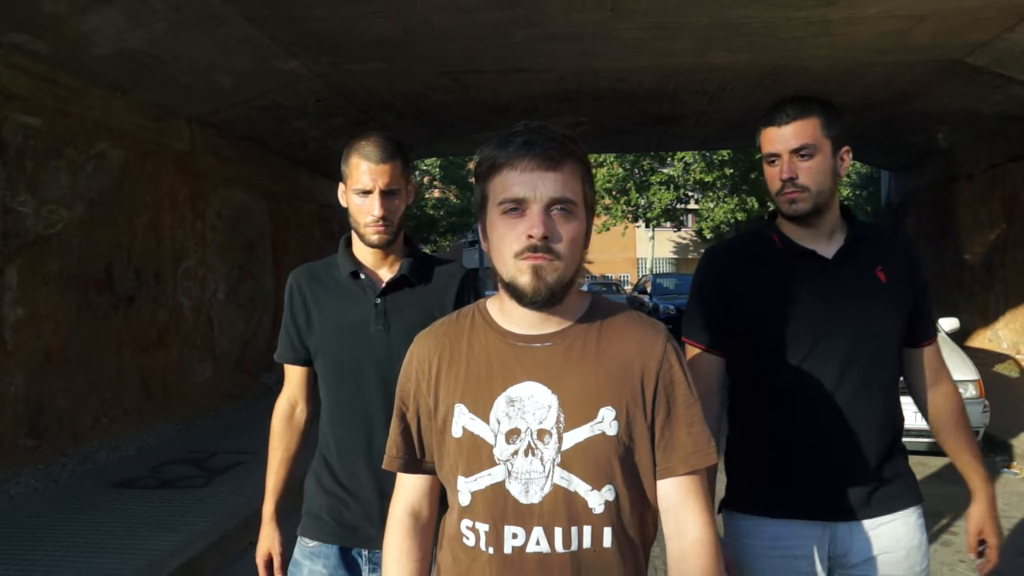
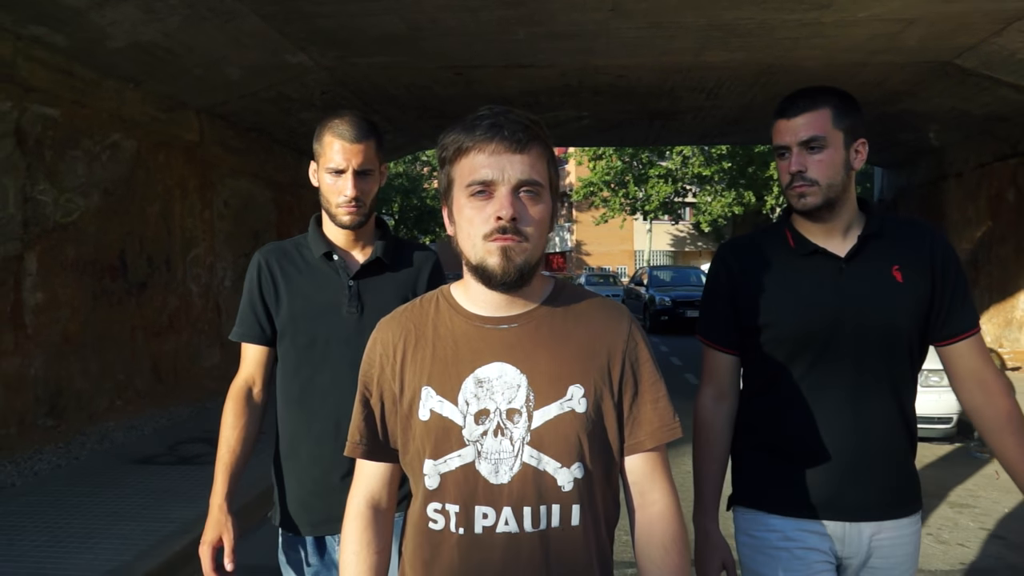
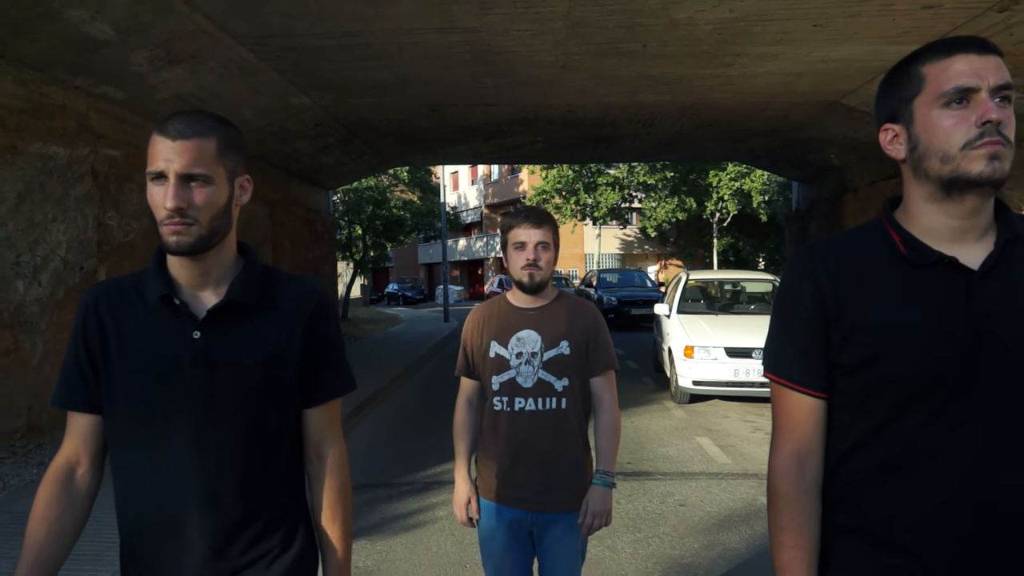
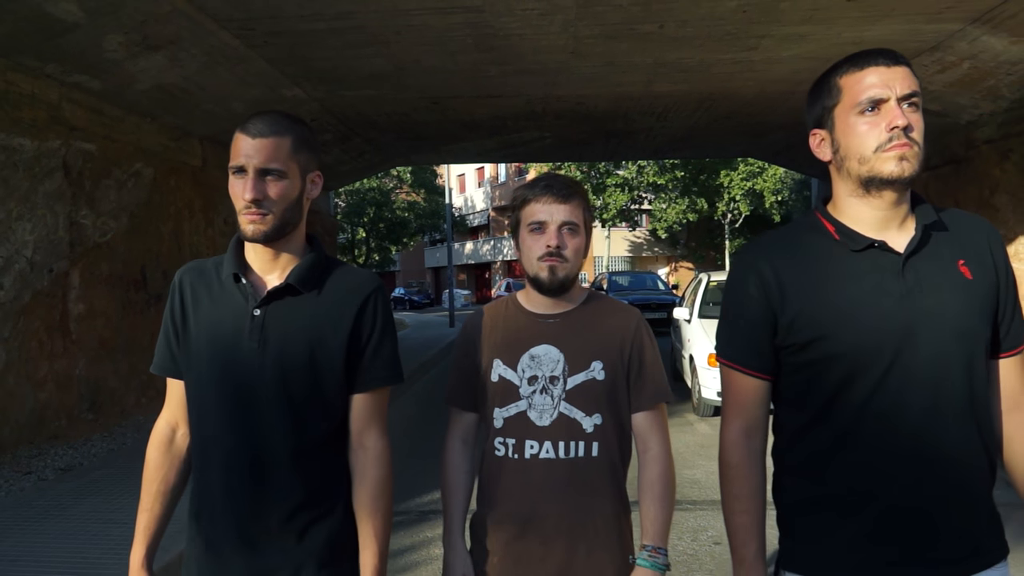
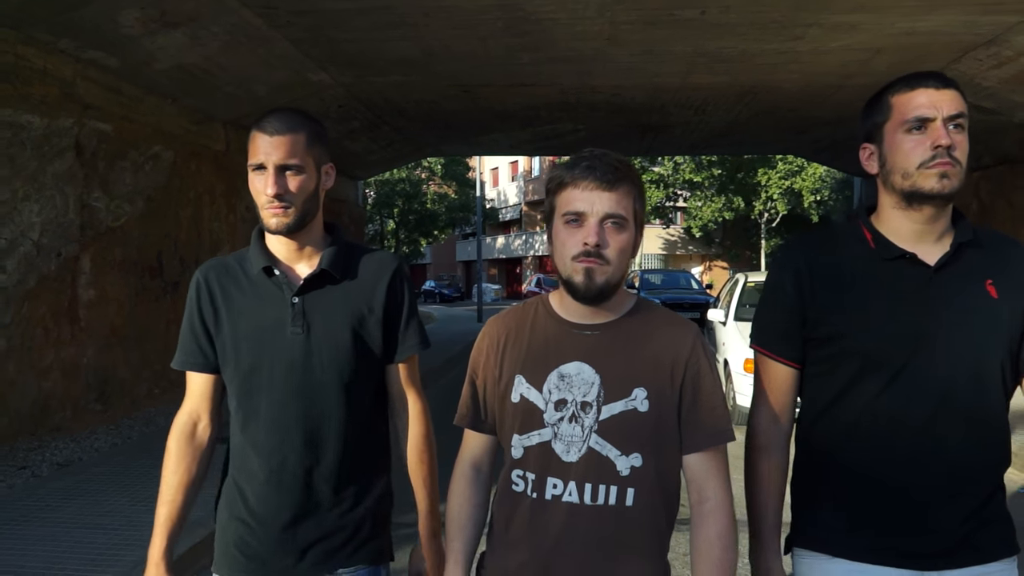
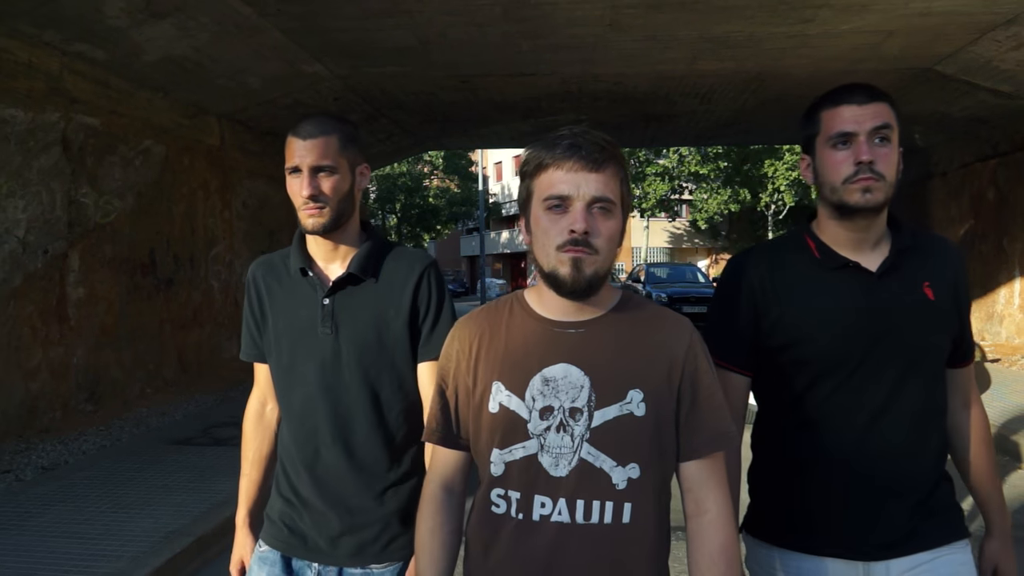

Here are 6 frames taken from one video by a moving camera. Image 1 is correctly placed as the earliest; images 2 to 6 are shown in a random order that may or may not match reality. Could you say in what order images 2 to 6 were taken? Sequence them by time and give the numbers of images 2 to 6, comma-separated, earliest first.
2, 6, 5, 4, 3
